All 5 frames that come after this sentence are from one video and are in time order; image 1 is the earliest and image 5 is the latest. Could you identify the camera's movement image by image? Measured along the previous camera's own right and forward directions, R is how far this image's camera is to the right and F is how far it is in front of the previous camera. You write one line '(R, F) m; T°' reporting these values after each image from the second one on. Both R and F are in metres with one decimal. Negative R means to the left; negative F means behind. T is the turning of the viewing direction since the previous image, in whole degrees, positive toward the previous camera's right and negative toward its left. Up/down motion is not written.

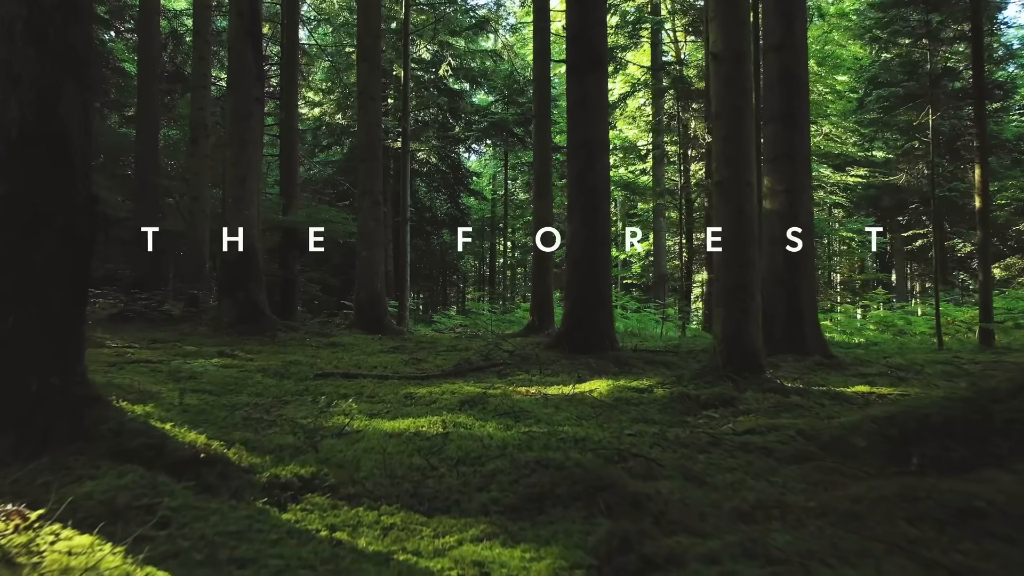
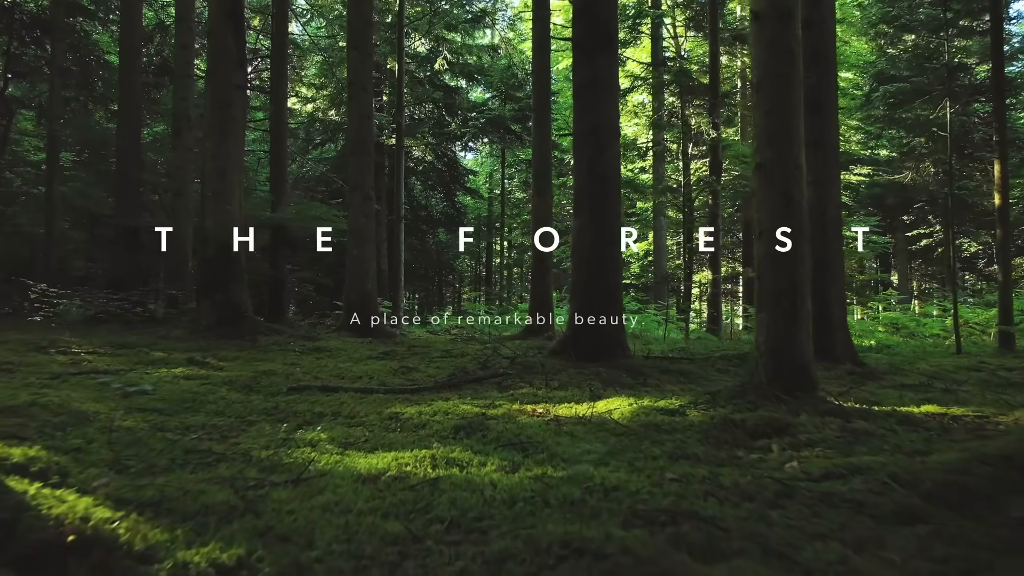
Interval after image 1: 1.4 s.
(0.0, +0.6) m; 0°
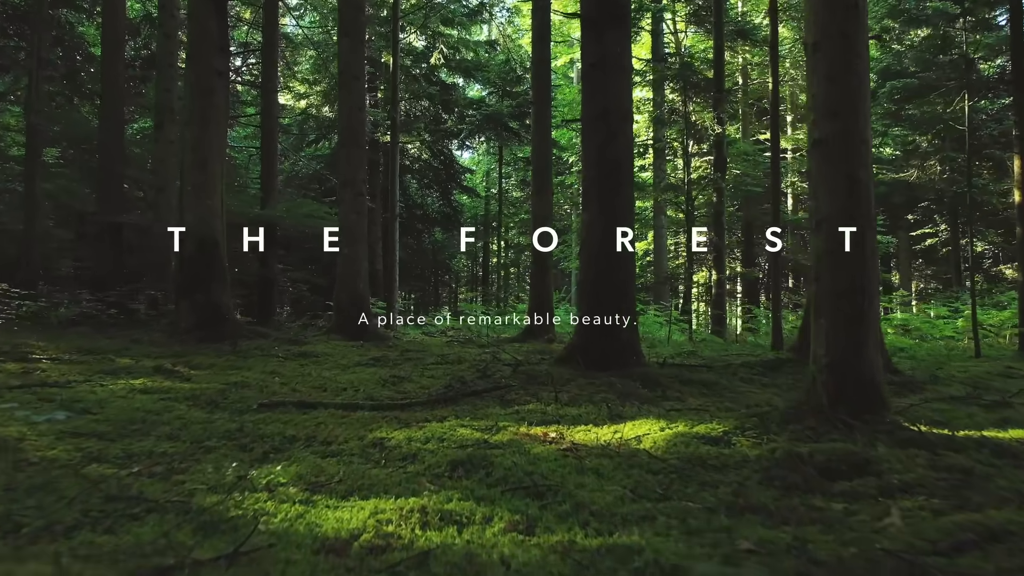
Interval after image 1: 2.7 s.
(0.0, +0.6) m; 0°
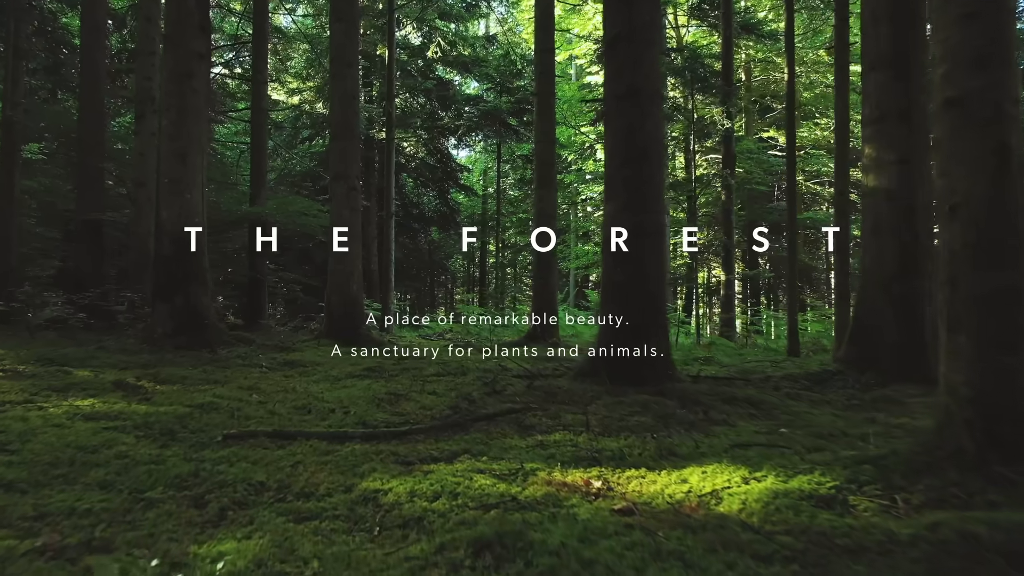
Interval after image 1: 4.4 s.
(-0.1, +0.7) m; 0°
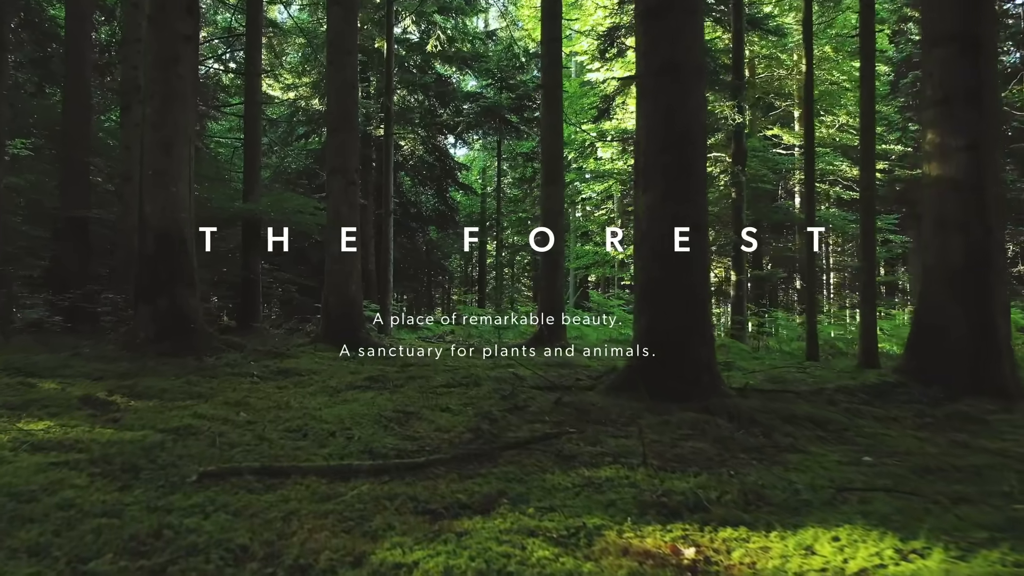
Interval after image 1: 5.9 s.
(-0.2, +0.6) m; 0°
